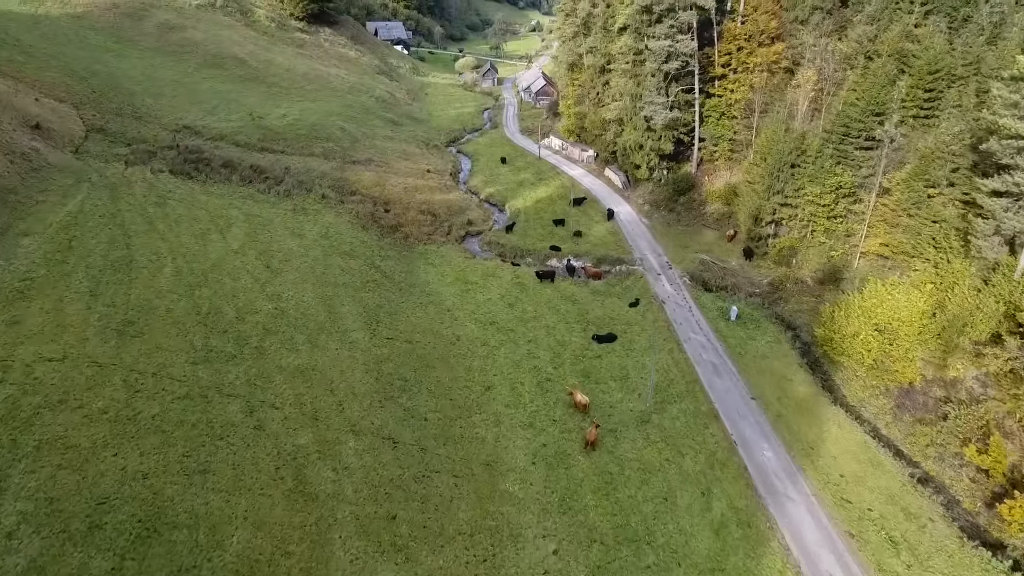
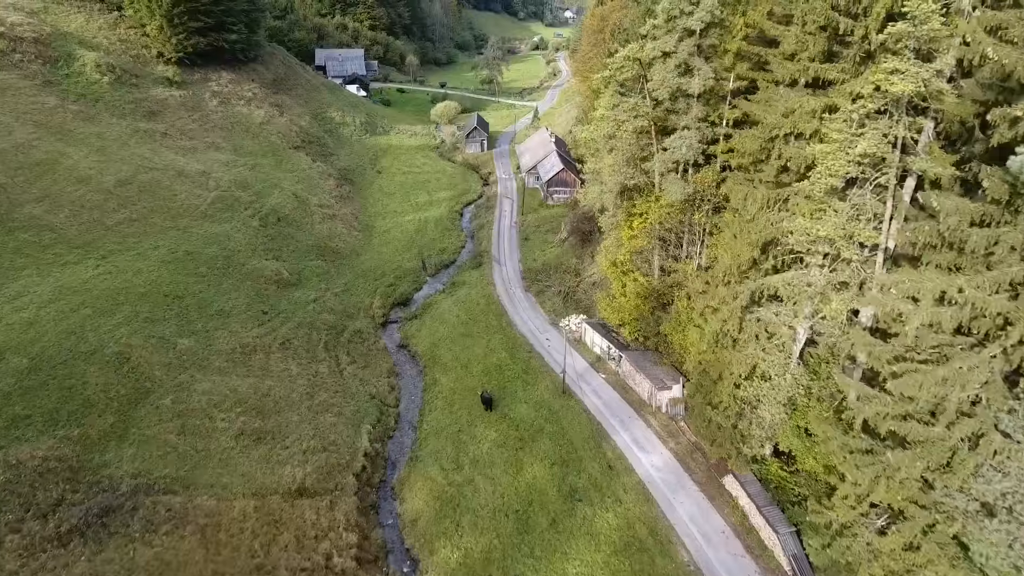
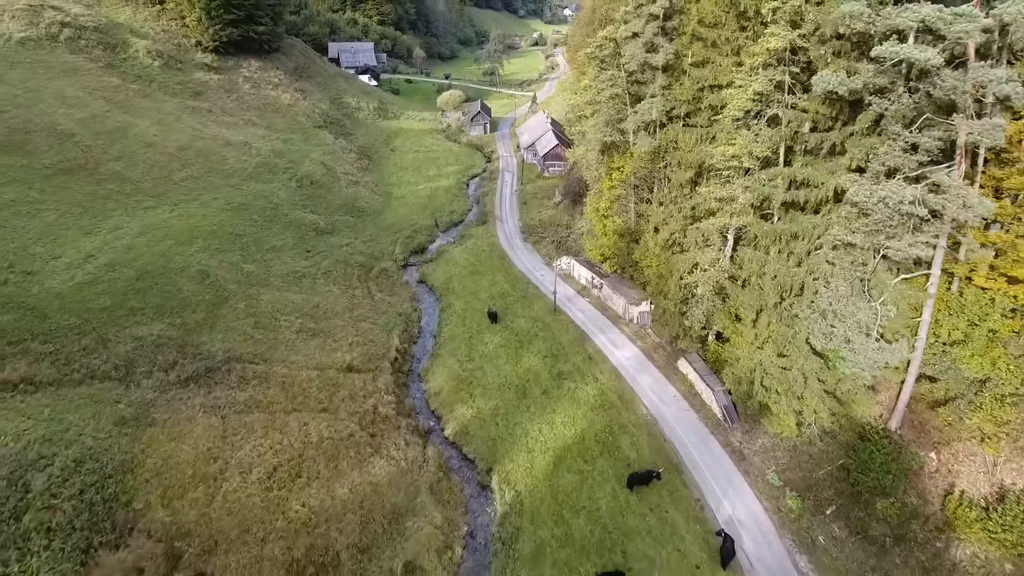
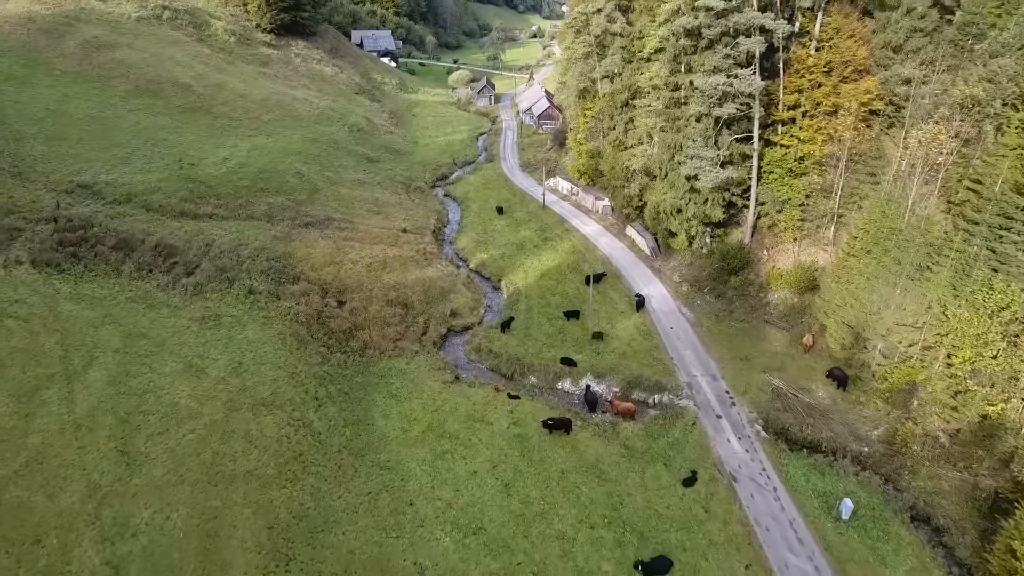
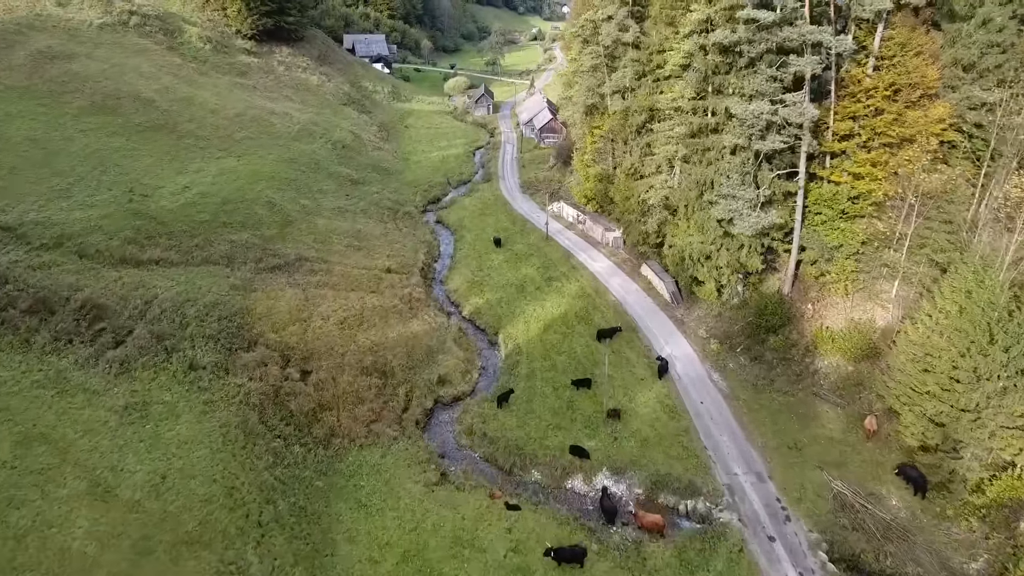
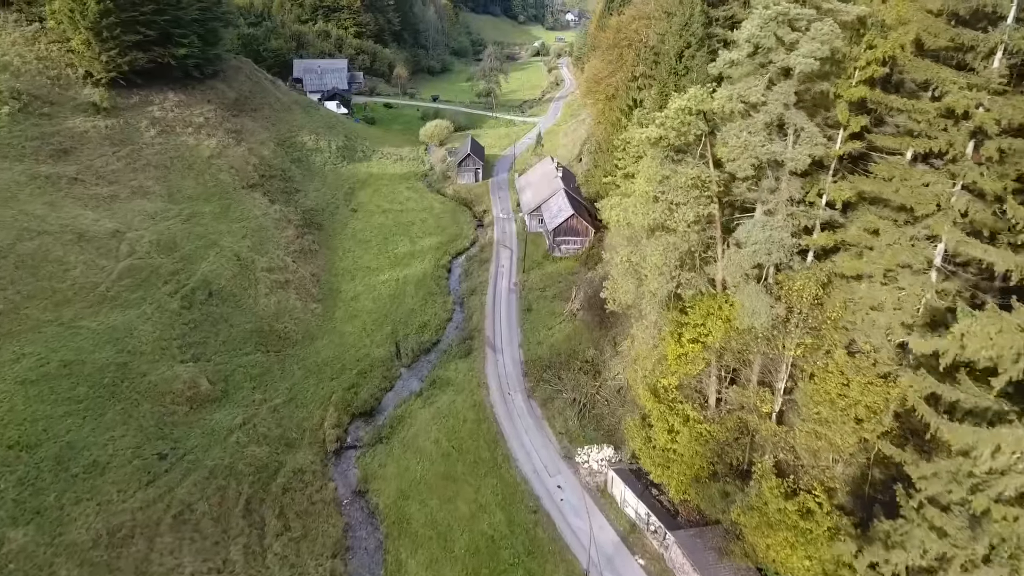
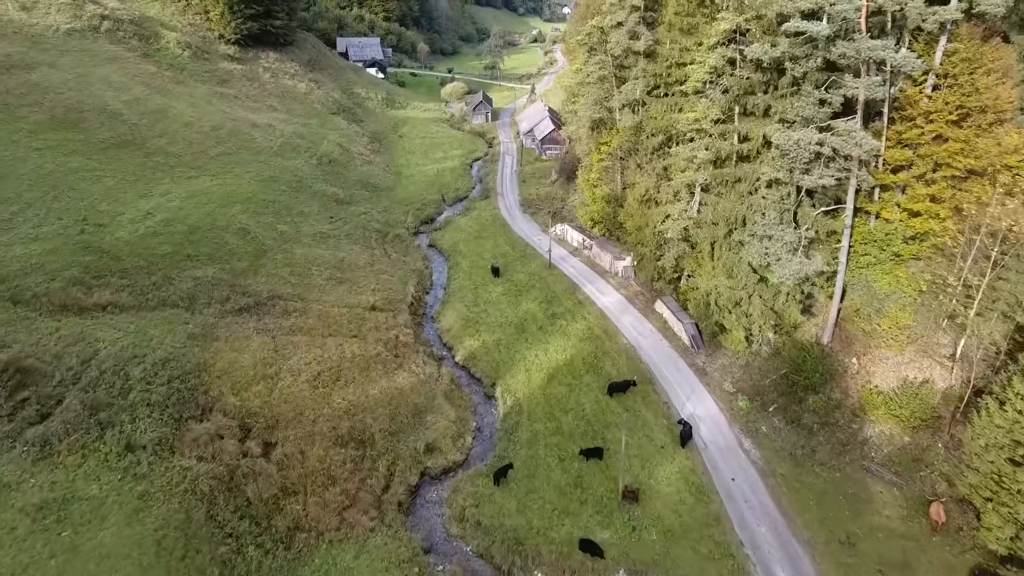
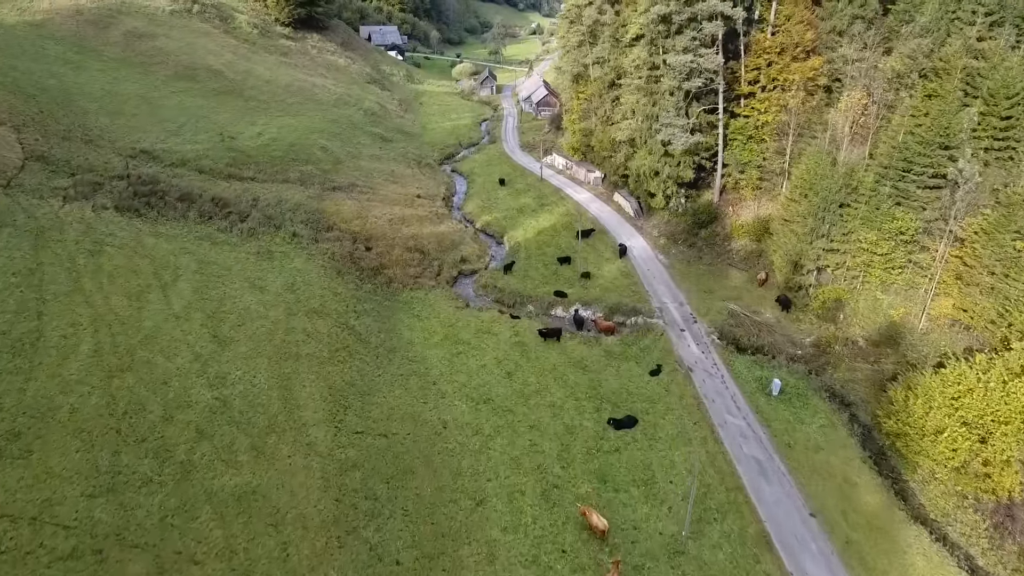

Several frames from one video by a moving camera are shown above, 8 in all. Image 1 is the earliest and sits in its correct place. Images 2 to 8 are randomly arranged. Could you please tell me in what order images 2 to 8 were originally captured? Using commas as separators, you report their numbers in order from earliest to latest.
8, 4, 5, 7, 3, 2, 6
